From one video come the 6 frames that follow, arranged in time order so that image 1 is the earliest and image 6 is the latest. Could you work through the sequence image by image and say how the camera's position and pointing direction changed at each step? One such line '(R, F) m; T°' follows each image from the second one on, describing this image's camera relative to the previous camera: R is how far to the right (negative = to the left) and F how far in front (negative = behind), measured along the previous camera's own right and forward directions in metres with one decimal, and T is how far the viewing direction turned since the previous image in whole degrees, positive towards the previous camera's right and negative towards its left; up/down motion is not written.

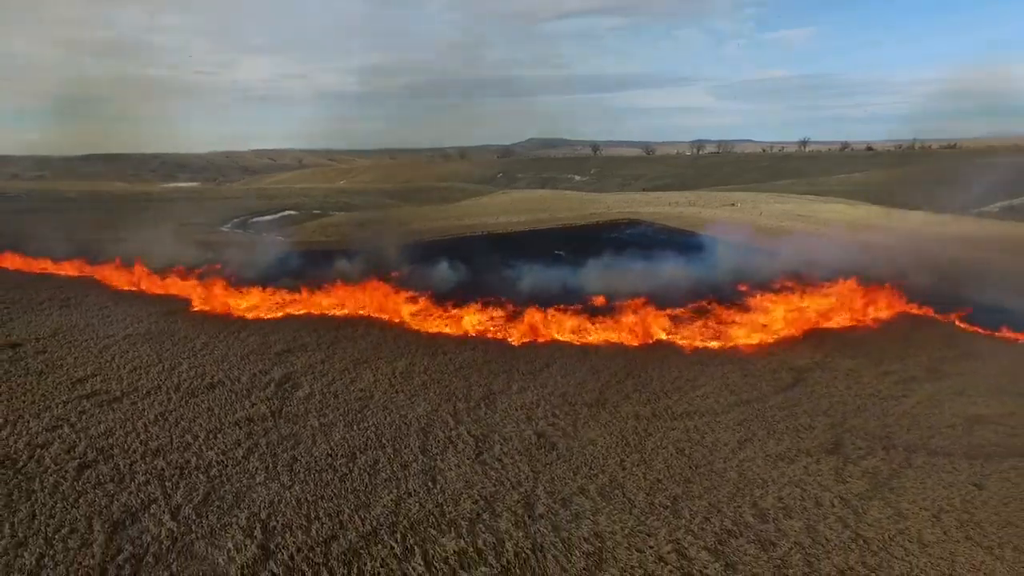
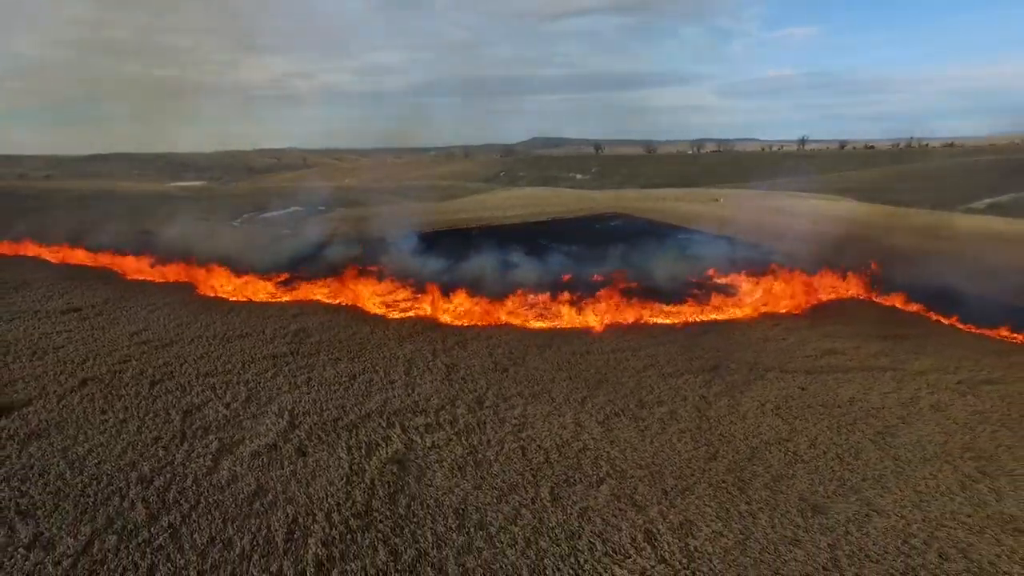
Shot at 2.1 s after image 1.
(+1.0, -2.9) m; 0°
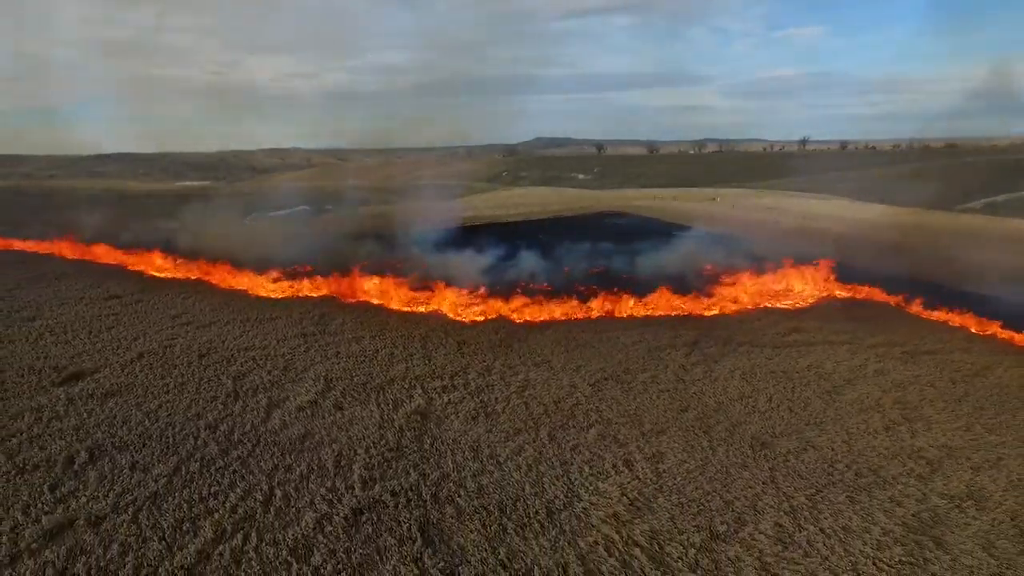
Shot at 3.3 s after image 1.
(0.0, -1.6) m; 0°
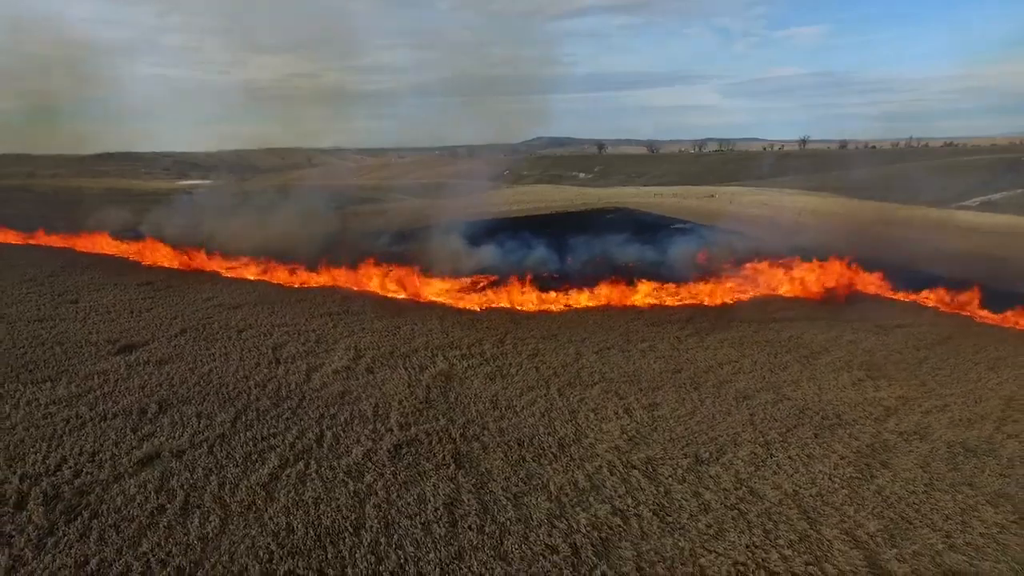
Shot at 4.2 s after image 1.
(-0.3, -1.2) m; 0°
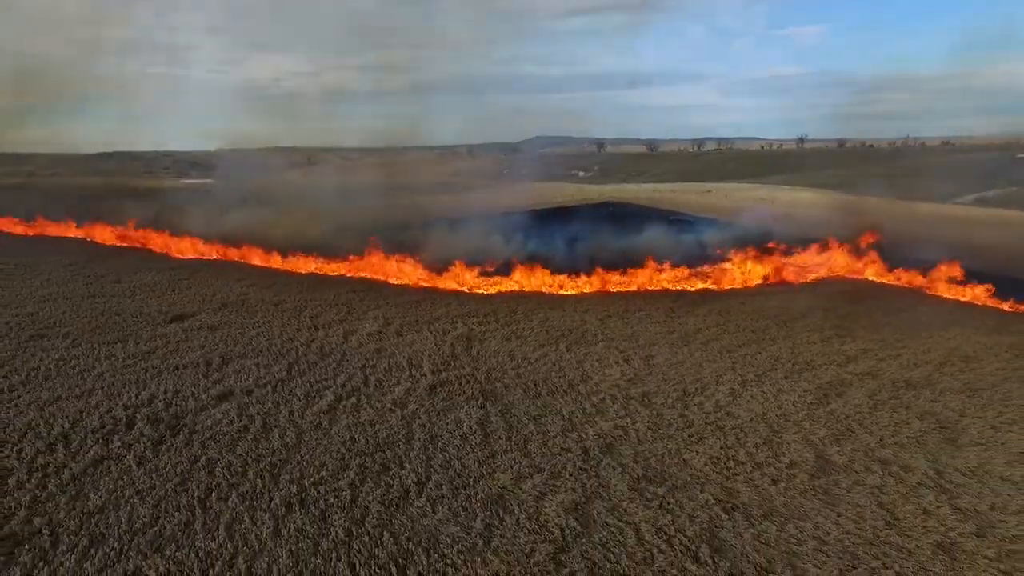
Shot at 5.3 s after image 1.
(-0.3, -1.5) m; 0°
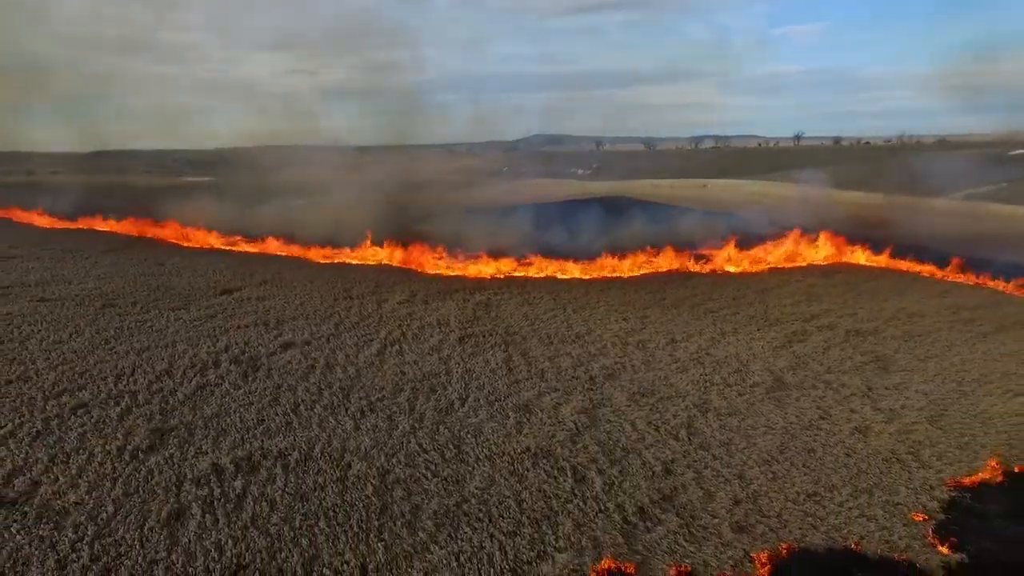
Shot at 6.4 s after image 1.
(-0.4, -1.8) m; 0°
